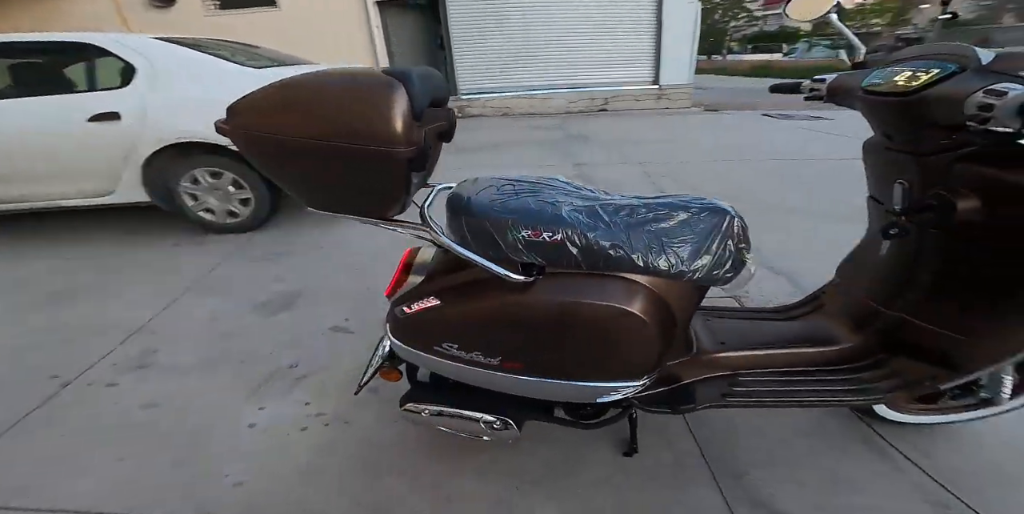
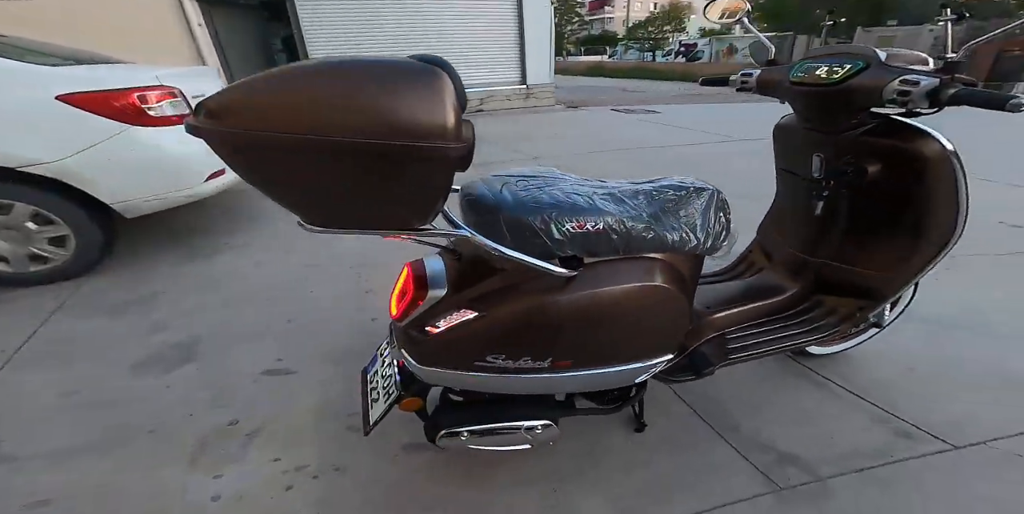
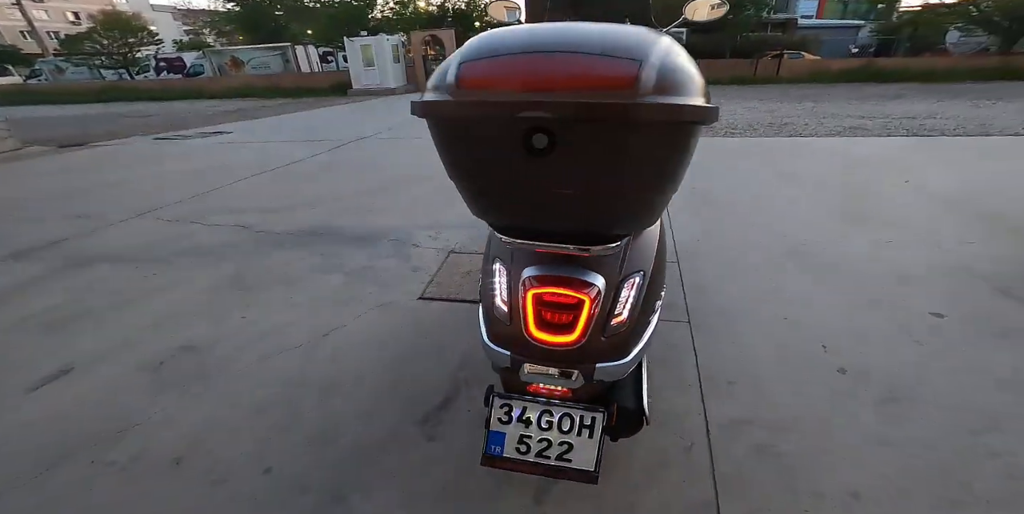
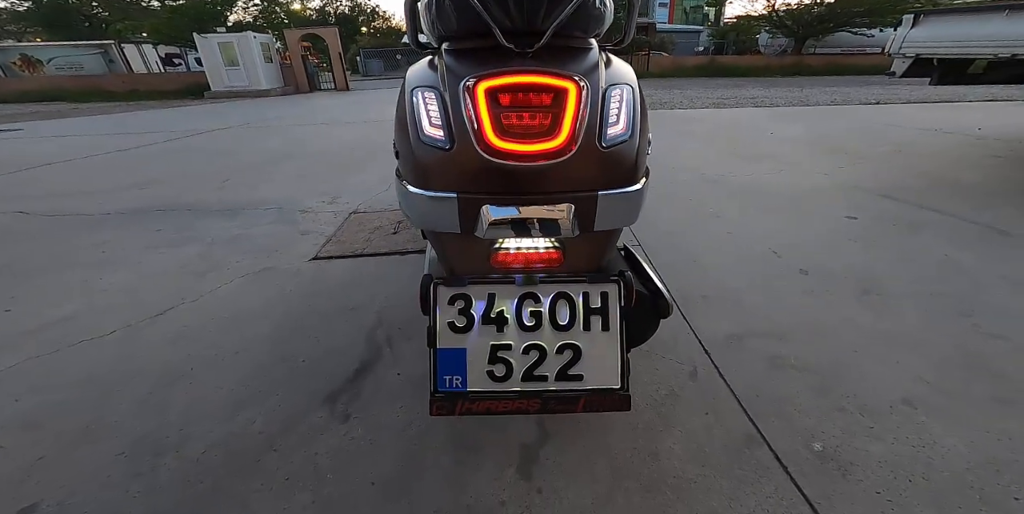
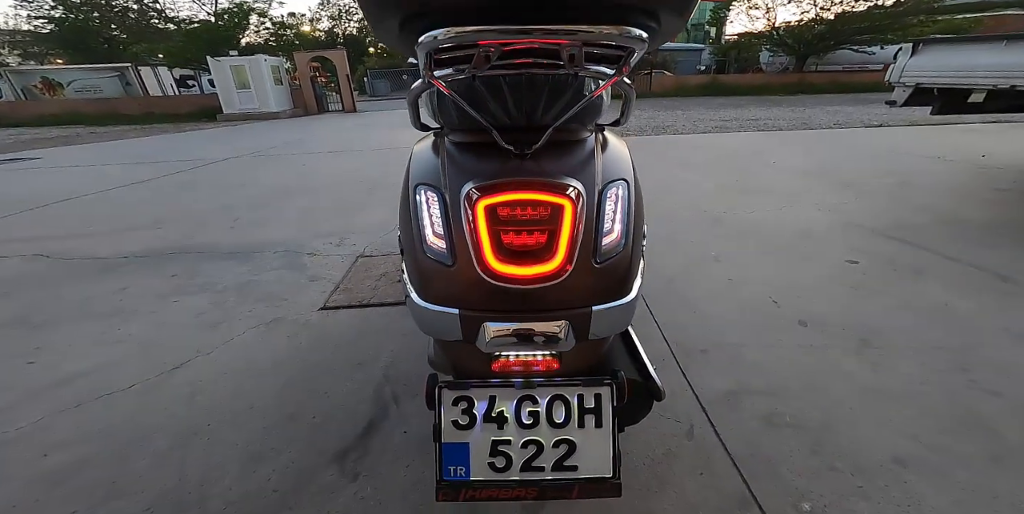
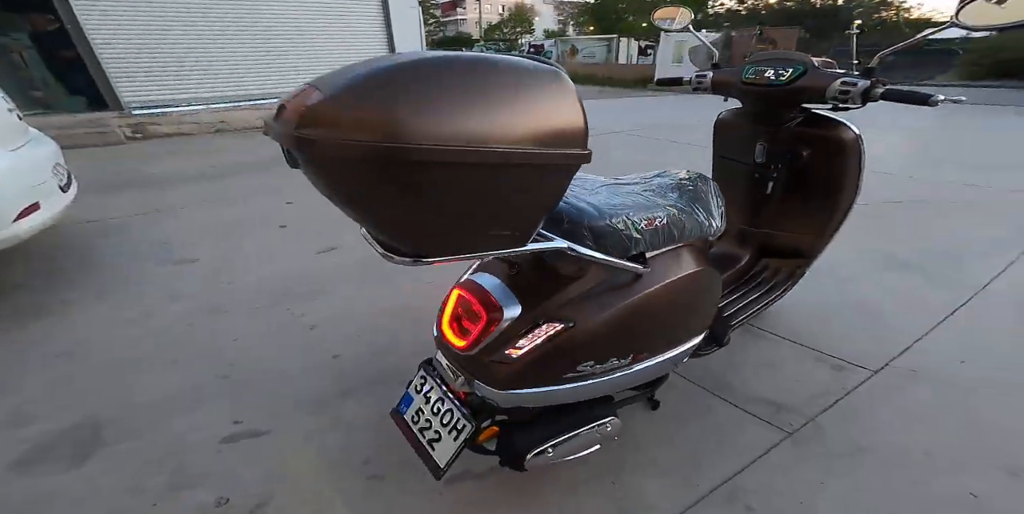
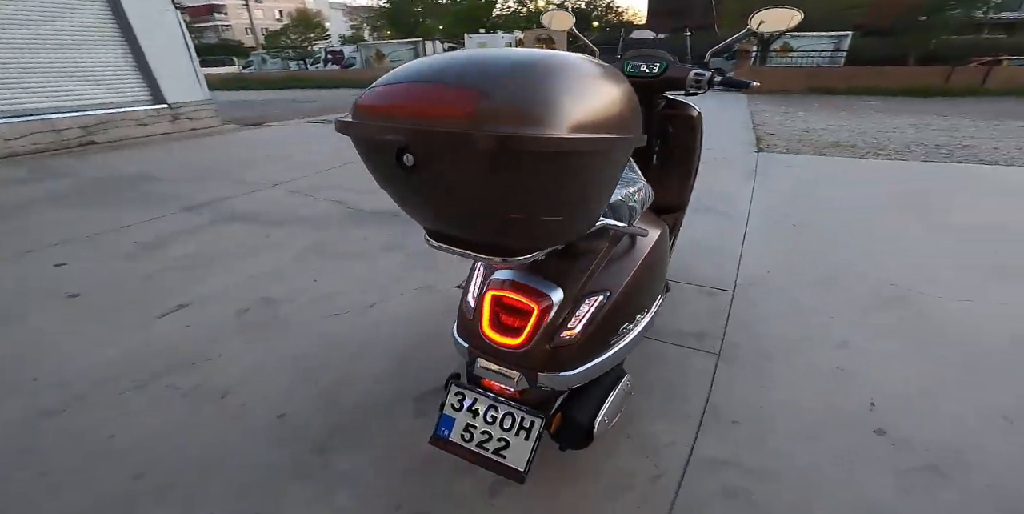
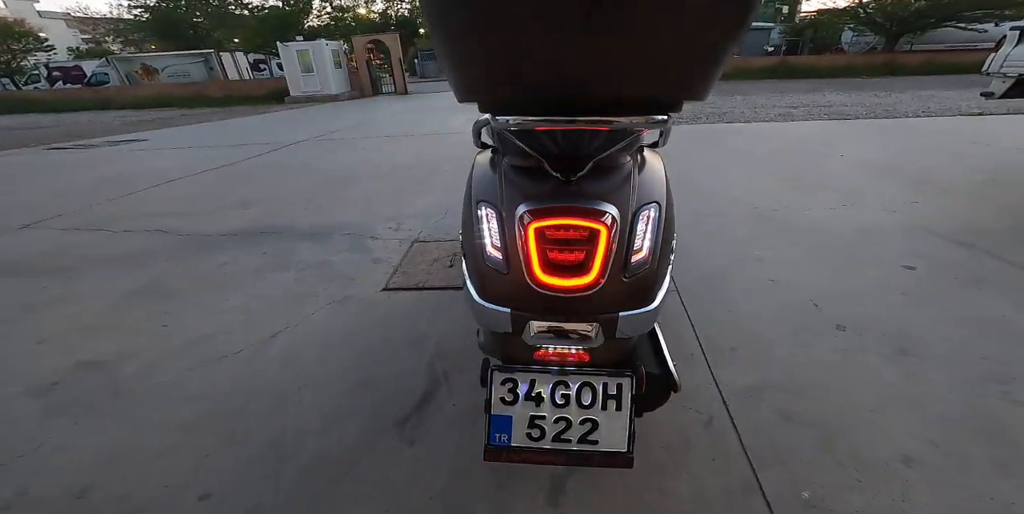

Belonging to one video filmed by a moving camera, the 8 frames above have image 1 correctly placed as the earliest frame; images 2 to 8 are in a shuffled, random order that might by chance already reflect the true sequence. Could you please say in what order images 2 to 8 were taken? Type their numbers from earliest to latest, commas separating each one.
2, 6, 7, 3, 8, 4, 5
